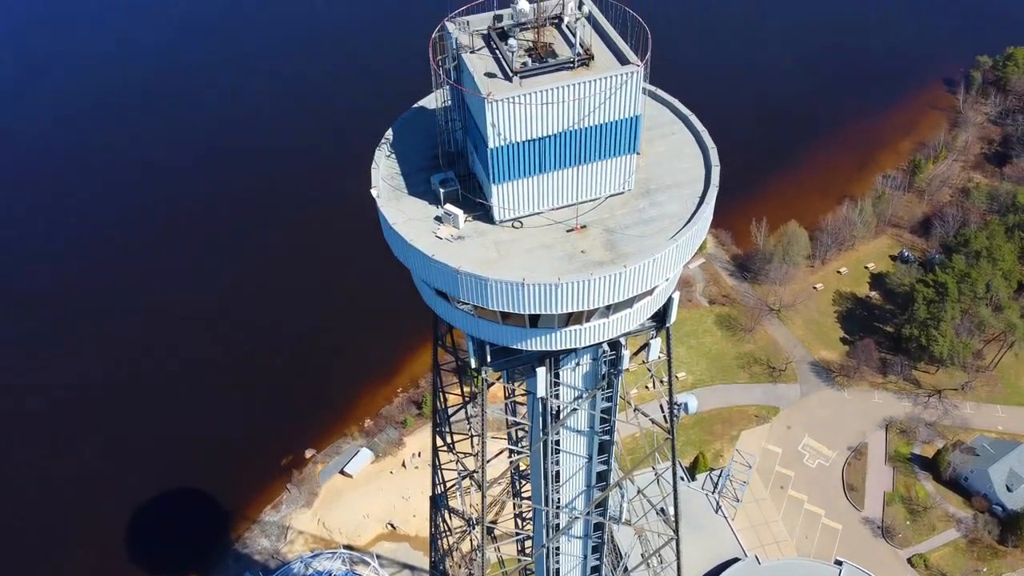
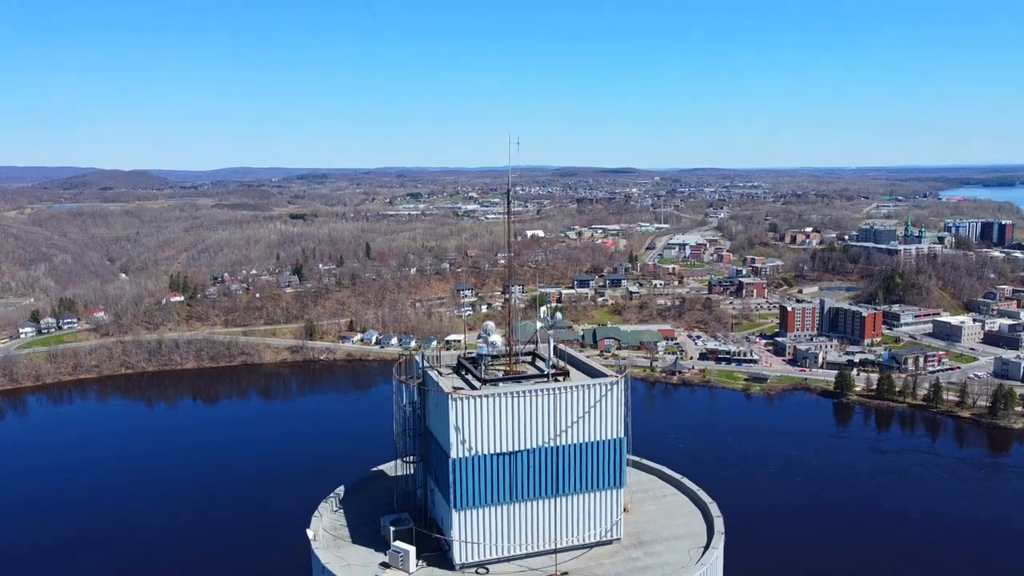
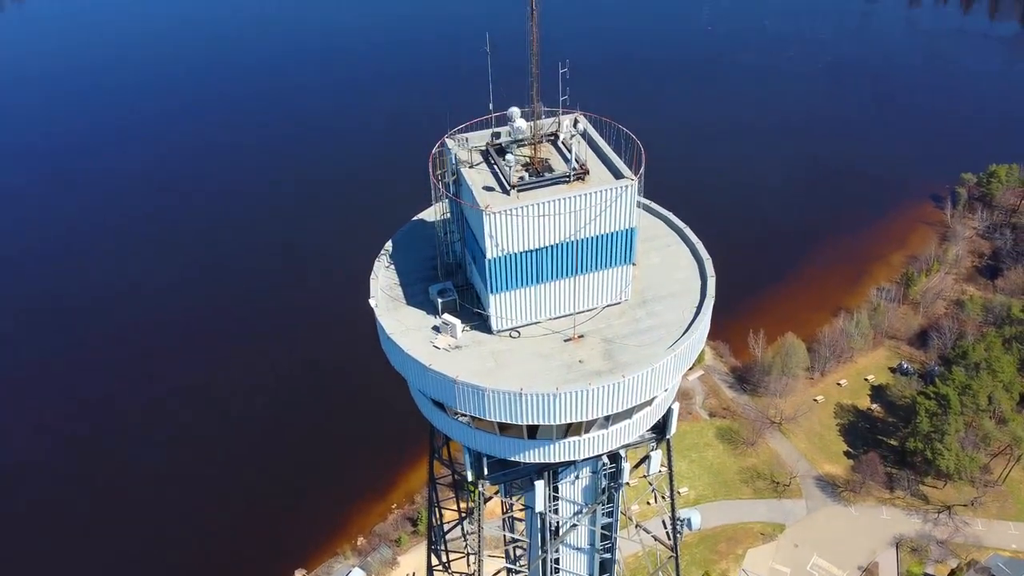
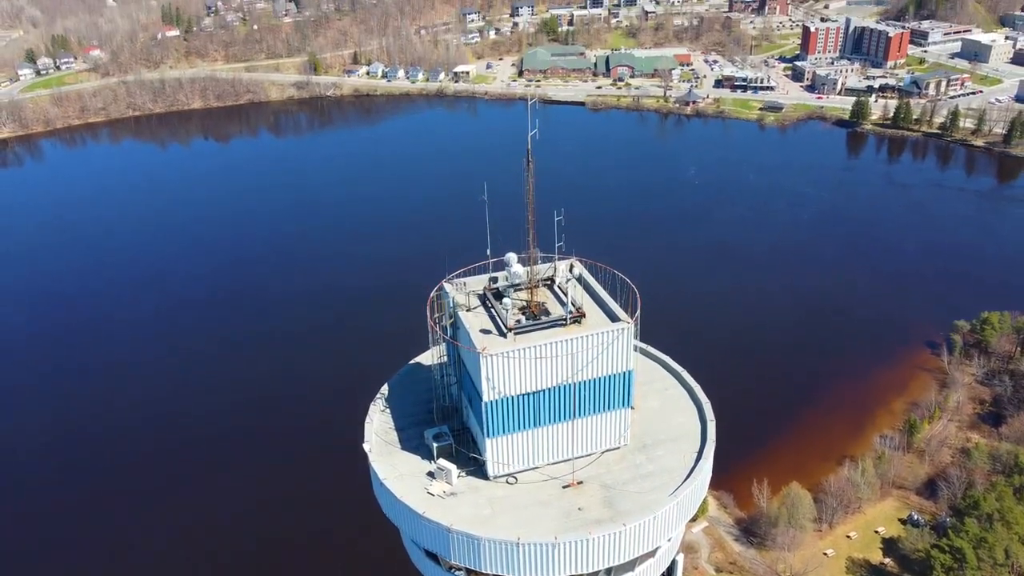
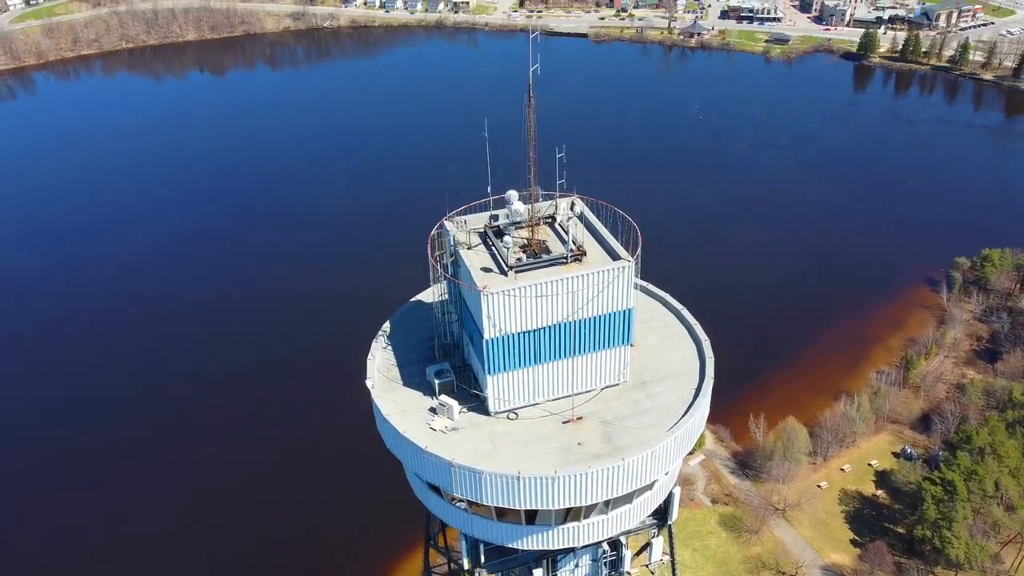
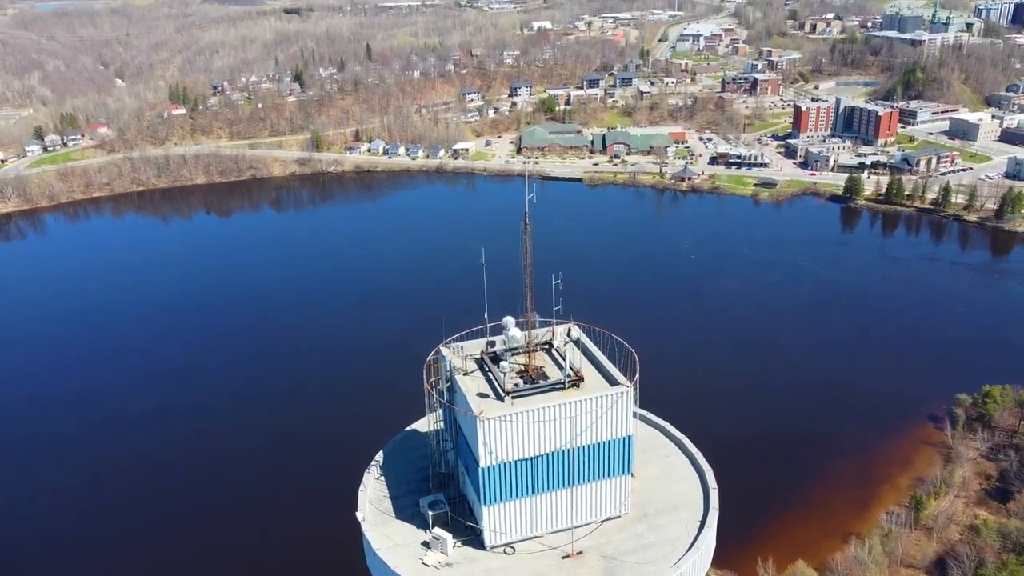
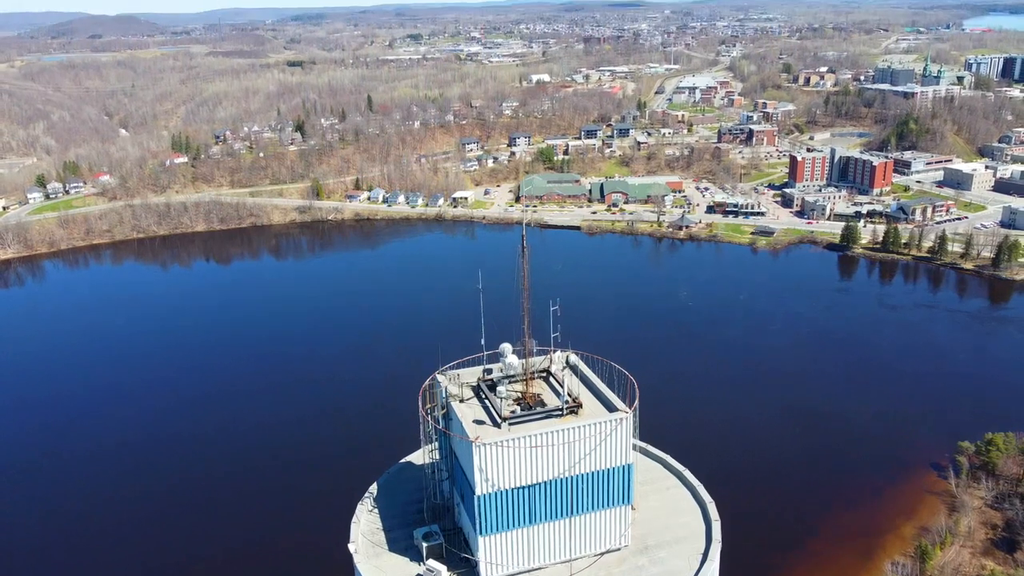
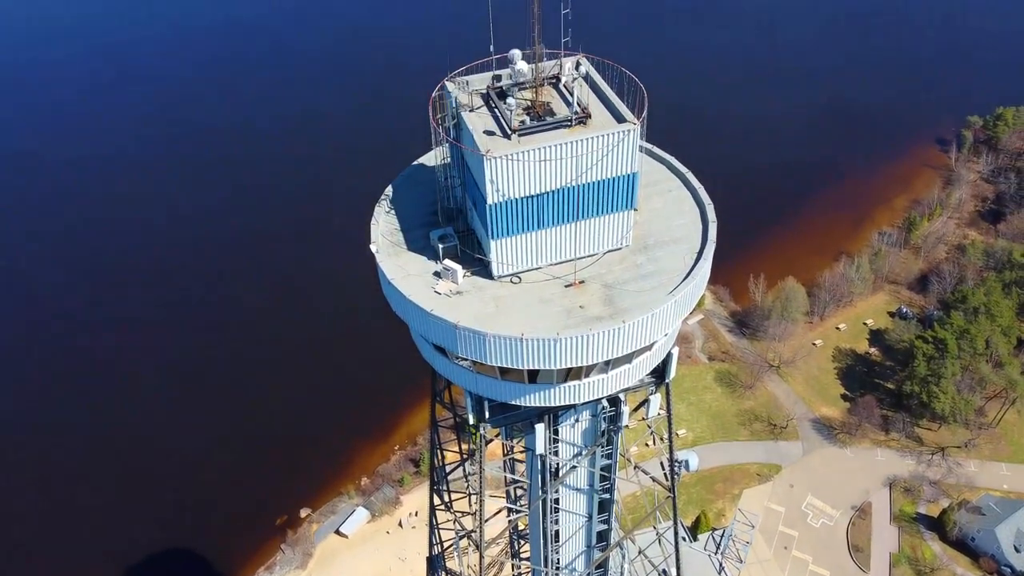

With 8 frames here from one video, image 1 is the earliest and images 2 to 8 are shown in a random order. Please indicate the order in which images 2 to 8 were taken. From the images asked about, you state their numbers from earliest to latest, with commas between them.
8, 3, 5, 4, 6, 7, 2
